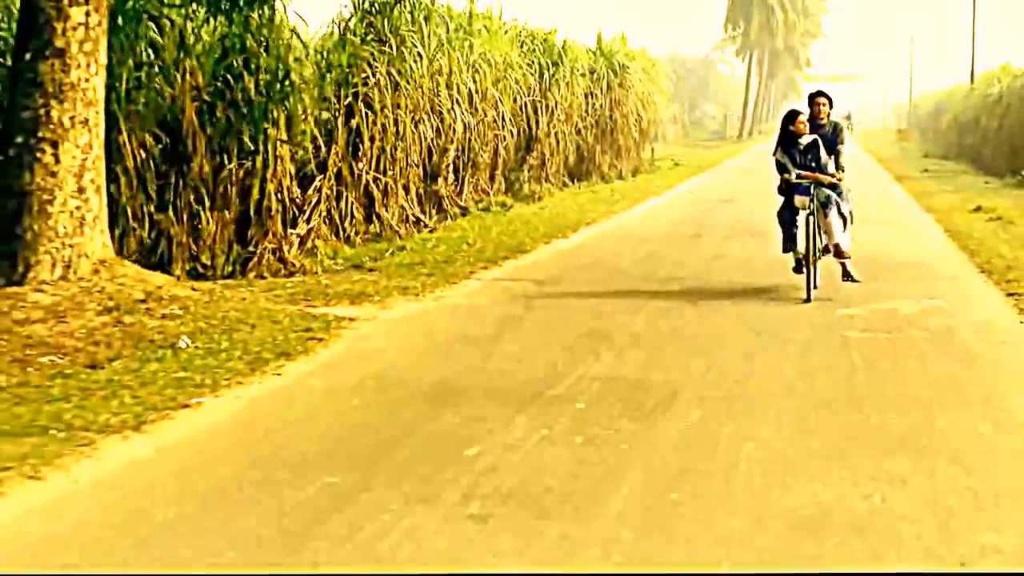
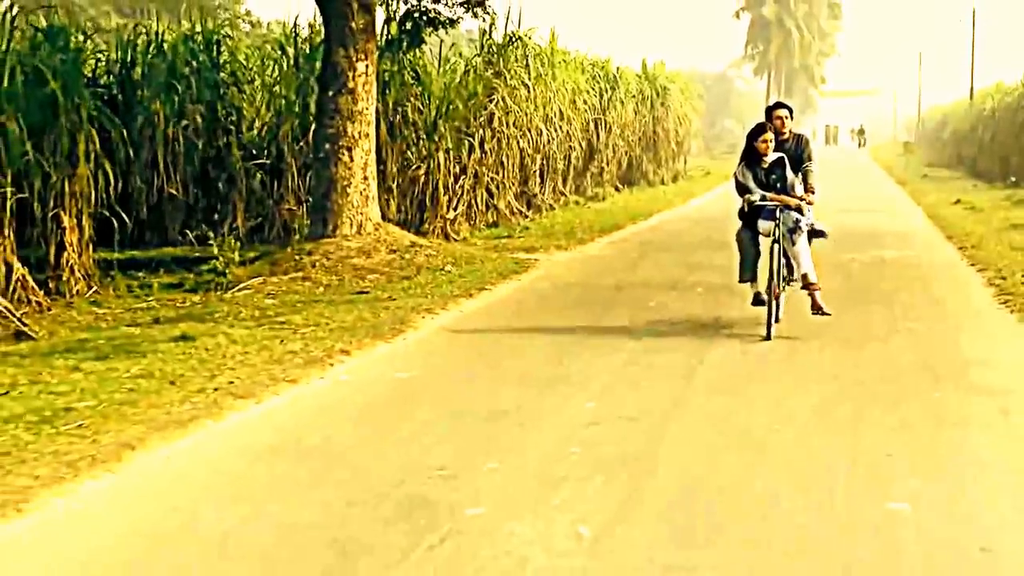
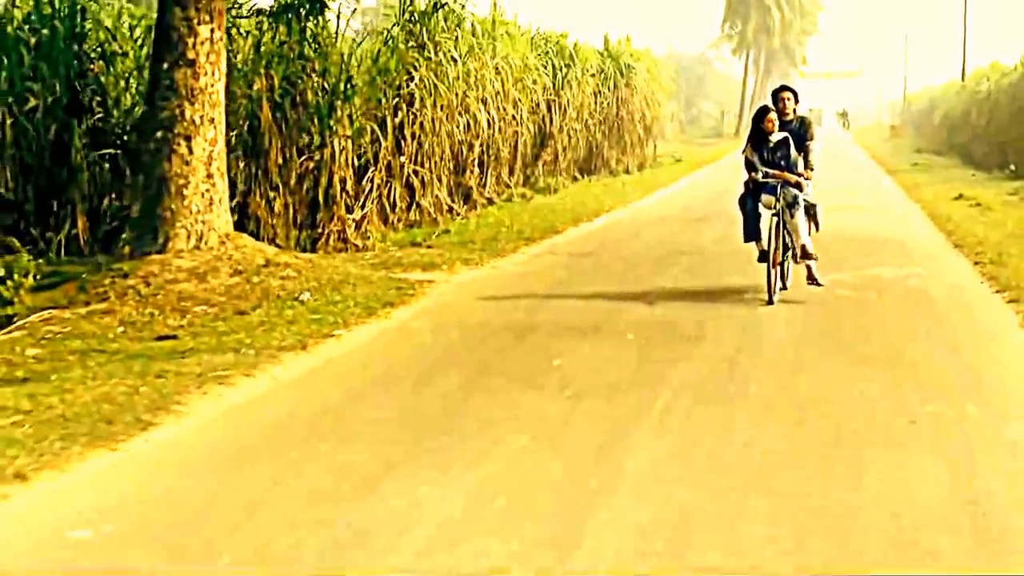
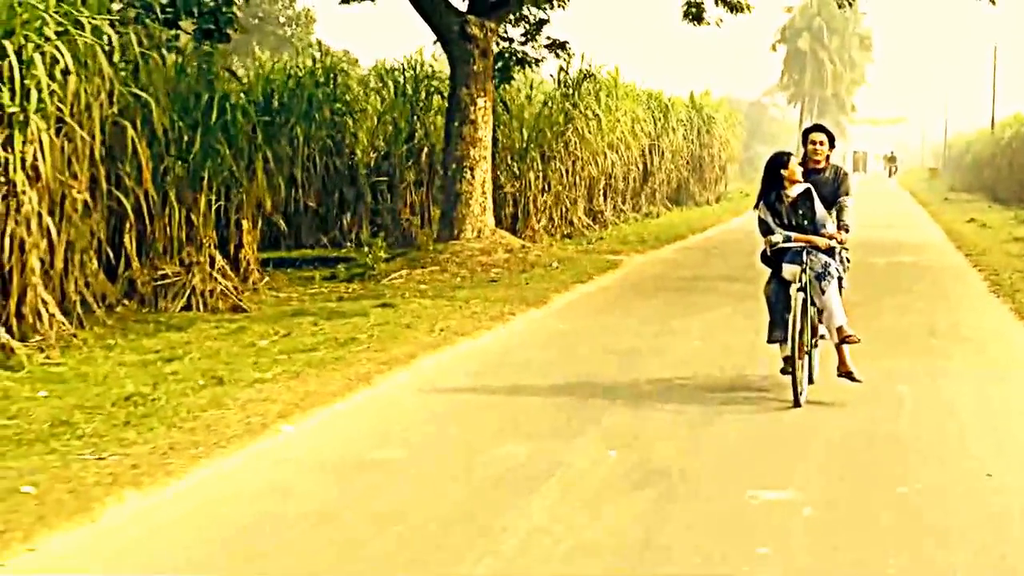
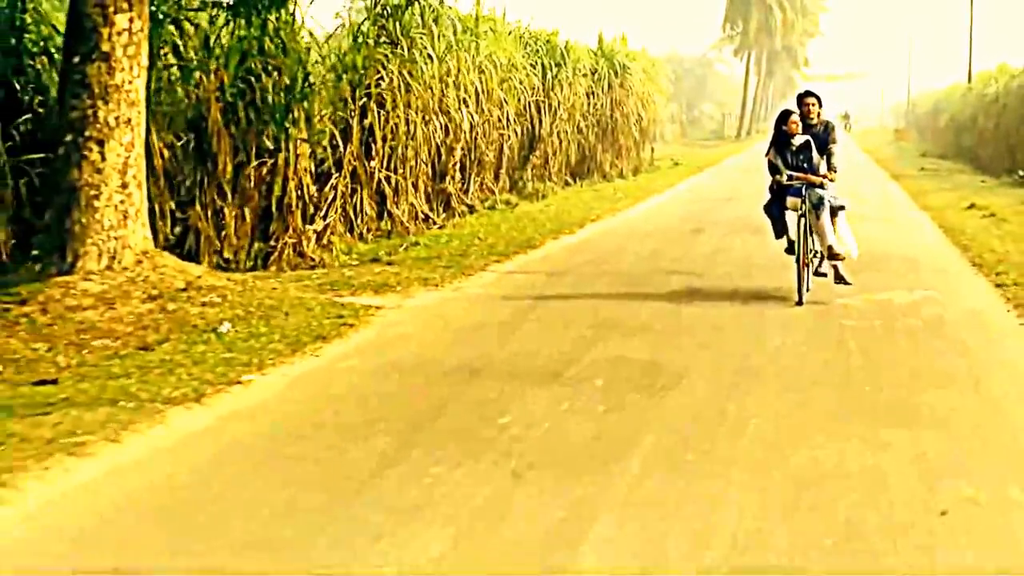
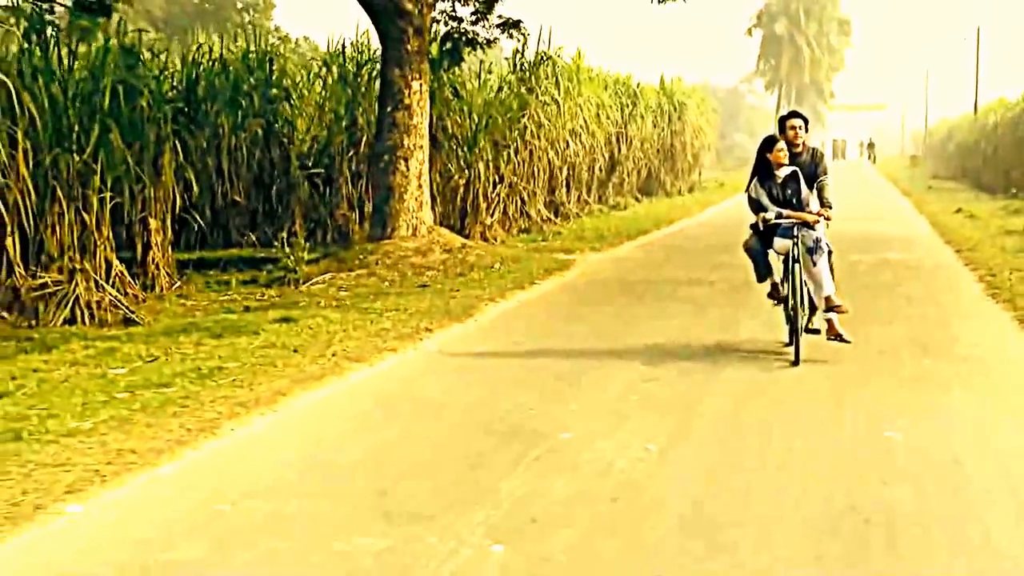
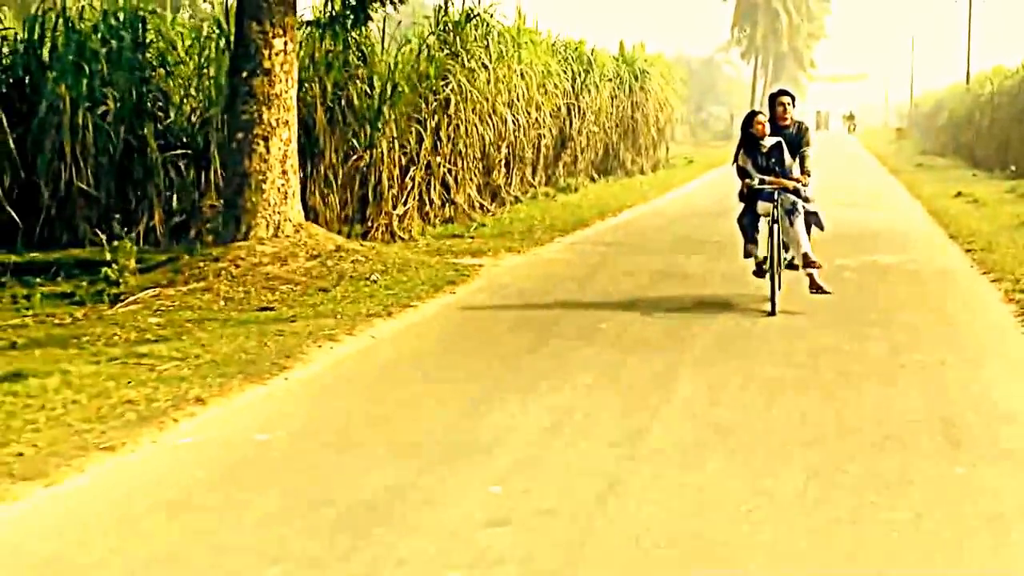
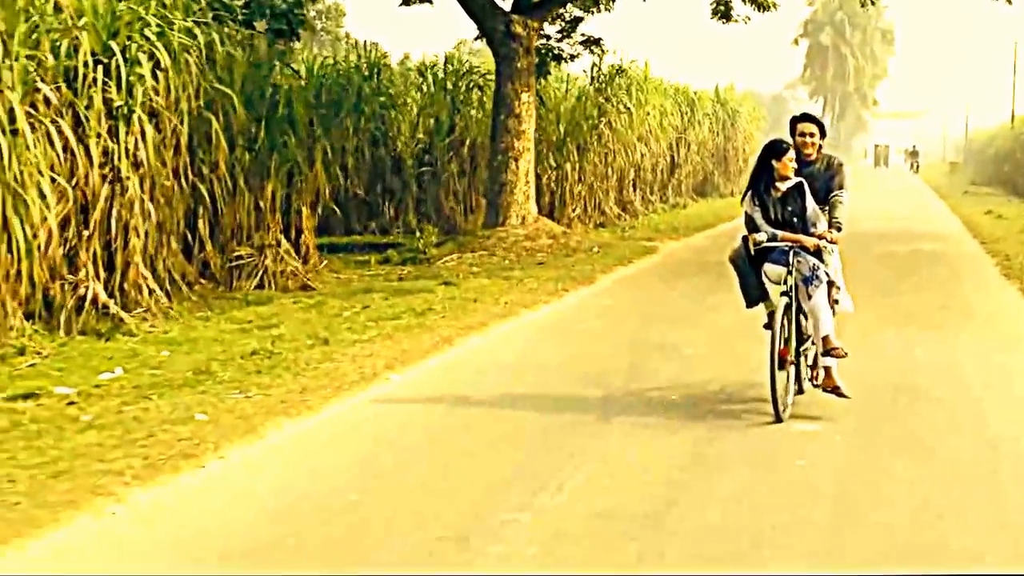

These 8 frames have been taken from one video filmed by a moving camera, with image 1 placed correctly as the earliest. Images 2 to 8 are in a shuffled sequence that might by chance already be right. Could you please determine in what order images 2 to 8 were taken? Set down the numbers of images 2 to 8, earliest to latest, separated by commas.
5, 3, 7, 2, 6, 4, 8
